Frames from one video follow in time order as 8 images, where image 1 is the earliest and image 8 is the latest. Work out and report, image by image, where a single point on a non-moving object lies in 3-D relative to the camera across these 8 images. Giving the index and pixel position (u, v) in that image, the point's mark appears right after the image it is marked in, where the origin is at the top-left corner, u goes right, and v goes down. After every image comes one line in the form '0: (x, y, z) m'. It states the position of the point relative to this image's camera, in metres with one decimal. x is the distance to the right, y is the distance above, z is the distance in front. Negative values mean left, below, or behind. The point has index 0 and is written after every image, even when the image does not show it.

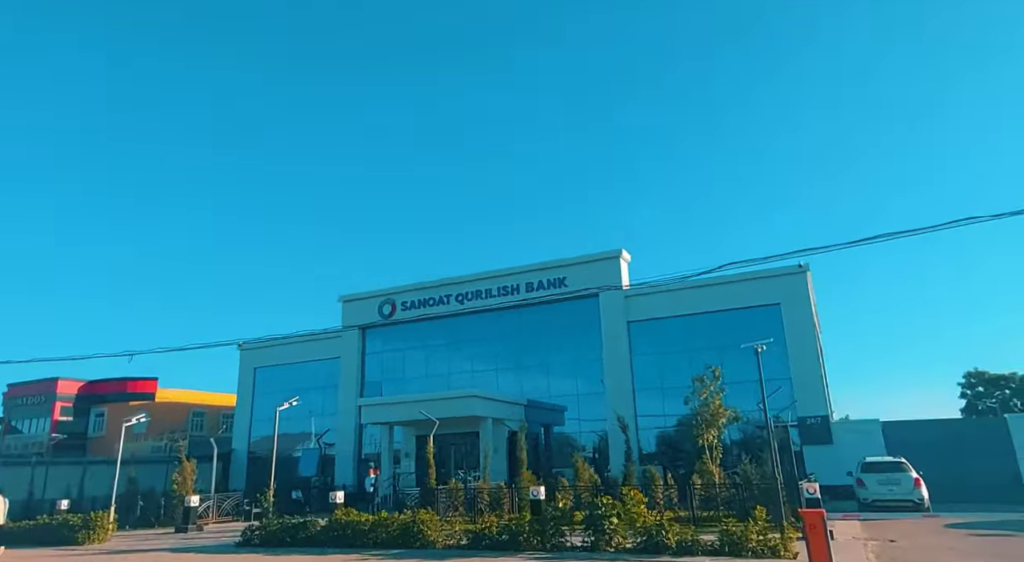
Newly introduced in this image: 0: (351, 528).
0: (-3.5, -5.3, +14.5) m
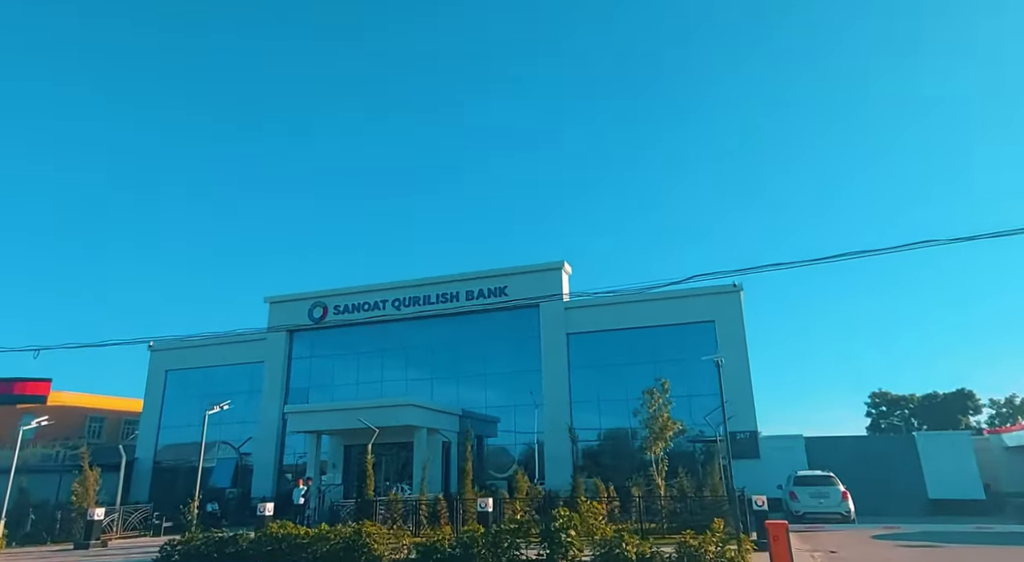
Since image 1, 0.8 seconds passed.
0: (-4.5, -5.2, +13.6) m
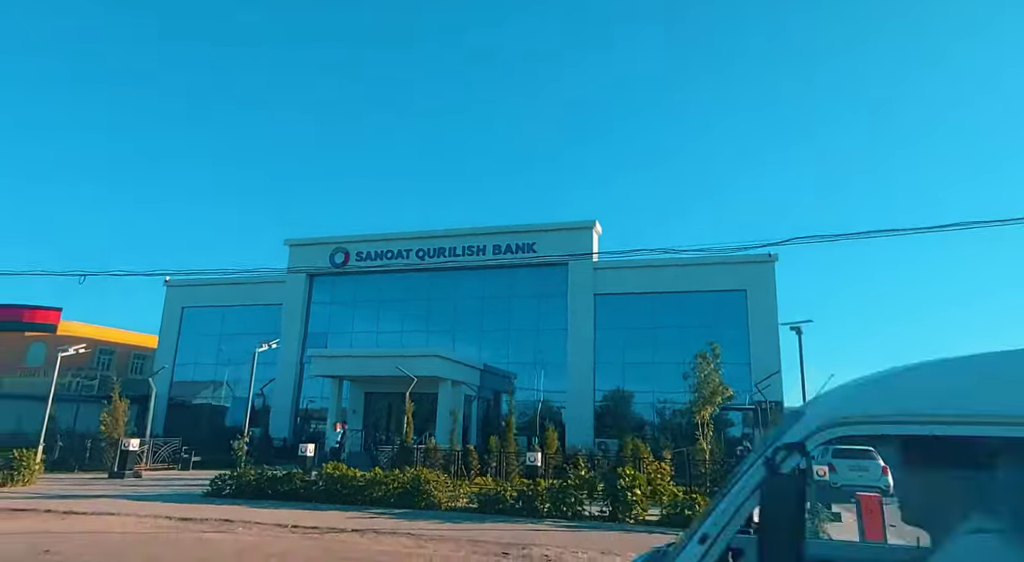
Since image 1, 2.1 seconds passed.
0: (-3.4, -4.0, +13.4) m
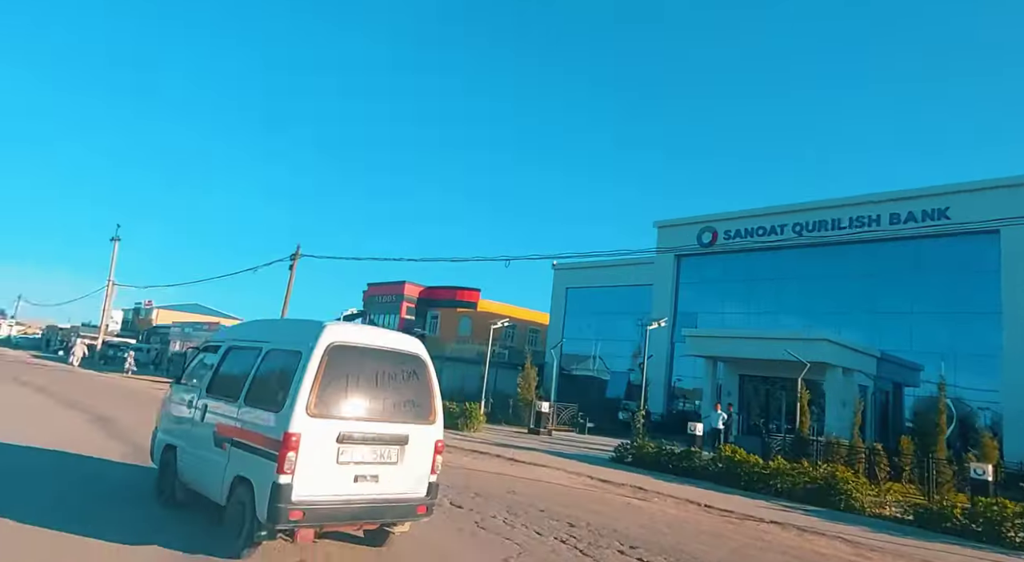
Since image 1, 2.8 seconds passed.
0: (+4.3, -3.6, +12.7) m
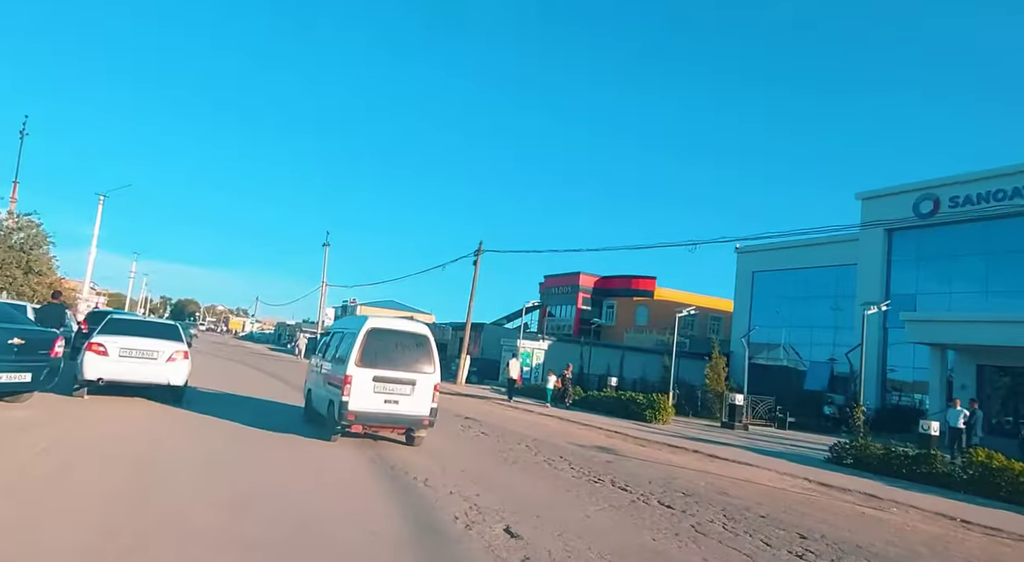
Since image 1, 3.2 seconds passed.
0: (+7.7, -3.1, +10.4) m
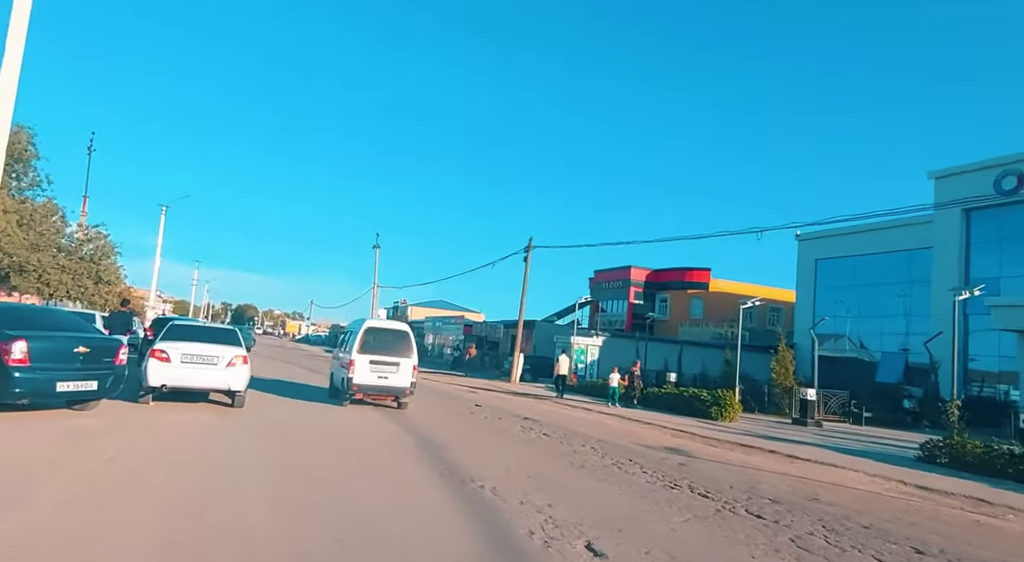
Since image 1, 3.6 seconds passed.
0: (+8.7, -2.8, +9.3) m
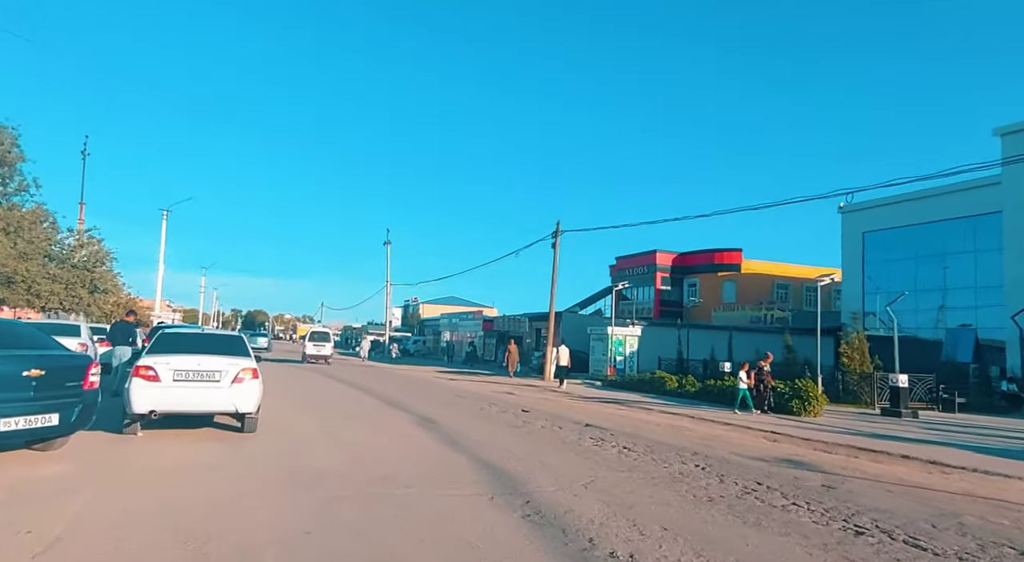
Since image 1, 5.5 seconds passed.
0: (+9.9, -2.1, +6.4) m
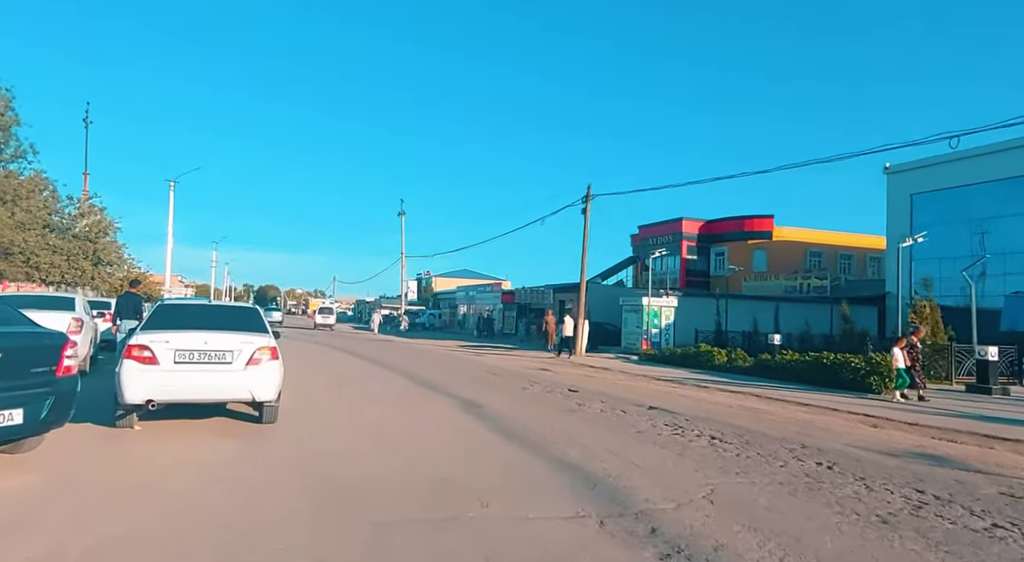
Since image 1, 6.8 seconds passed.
0: (+10.8, -1.6, +4.3) m
